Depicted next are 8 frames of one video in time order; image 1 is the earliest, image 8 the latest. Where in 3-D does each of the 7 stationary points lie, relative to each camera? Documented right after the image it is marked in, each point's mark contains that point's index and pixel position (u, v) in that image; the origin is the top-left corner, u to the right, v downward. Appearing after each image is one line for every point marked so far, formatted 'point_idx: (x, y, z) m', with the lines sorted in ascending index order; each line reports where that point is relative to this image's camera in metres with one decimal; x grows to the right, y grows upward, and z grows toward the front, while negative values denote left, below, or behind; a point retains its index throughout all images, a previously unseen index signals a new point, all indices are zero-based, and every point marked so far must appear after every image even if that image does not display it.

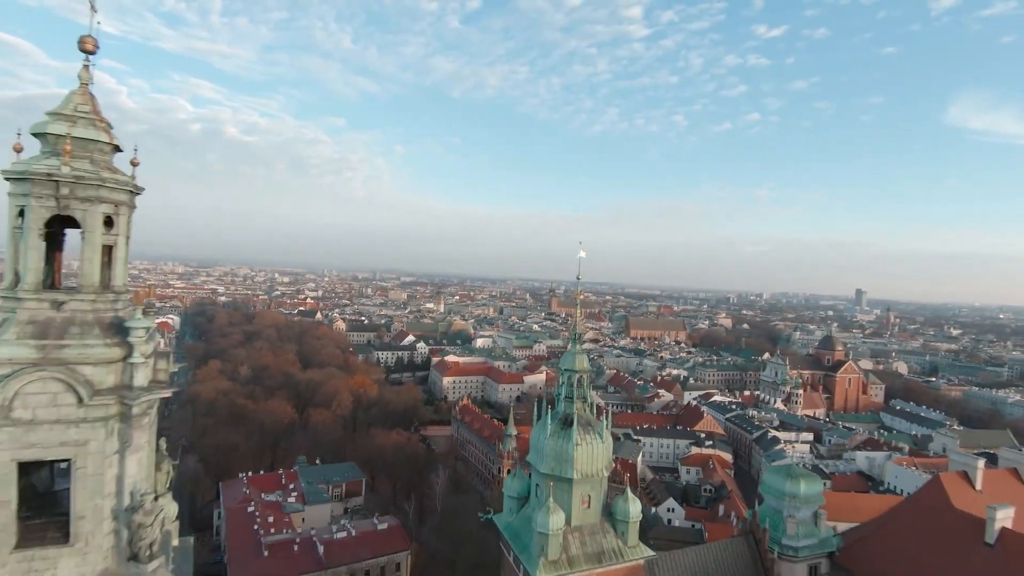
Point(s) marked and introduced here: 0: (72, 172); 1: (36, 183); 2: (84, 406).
0: (-7.5, +1.9, +9.9) m
1: (-8.0, +1.8, +9.9) m
2: (-7.0, -1.9, +9.9) m
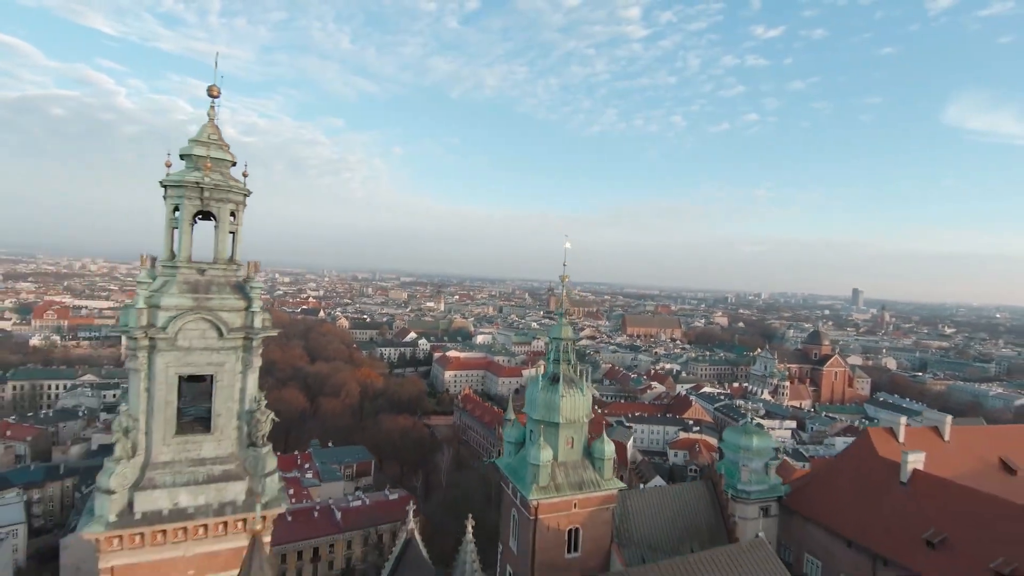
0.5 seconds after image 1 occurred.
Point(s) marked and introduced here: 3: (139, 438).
0: (-7.5, +2.6, +14.3) m
1: (-8.1, +2.4, +14.4) m
2: (-7.1, -1.2, +14.4) m
3: (-8.7, -3.6, +13.6) m
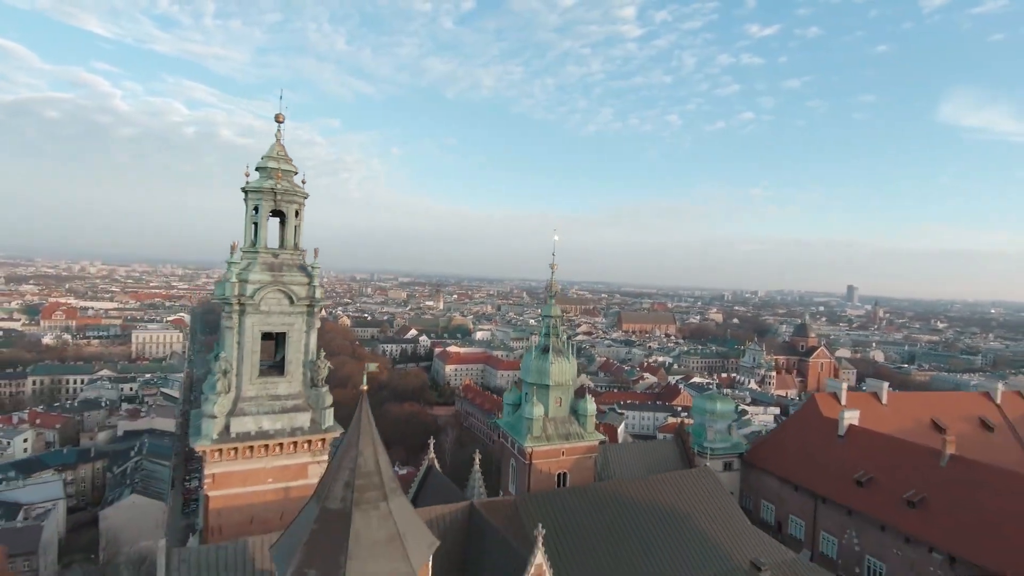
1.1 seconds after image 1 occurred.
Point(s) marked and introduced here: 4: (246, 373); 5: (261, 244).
0: (-7.6, +3.3, +18.9) m
1: (-8.2, +3.1, +18.9) m
2: (-7.2, -0.6, +18.9) m
3: (-8.8, -3.0, +18.1) m
4: (-8.5, -2.8, +18.4) m
5: (-8.3, +1.4, +18.7) m
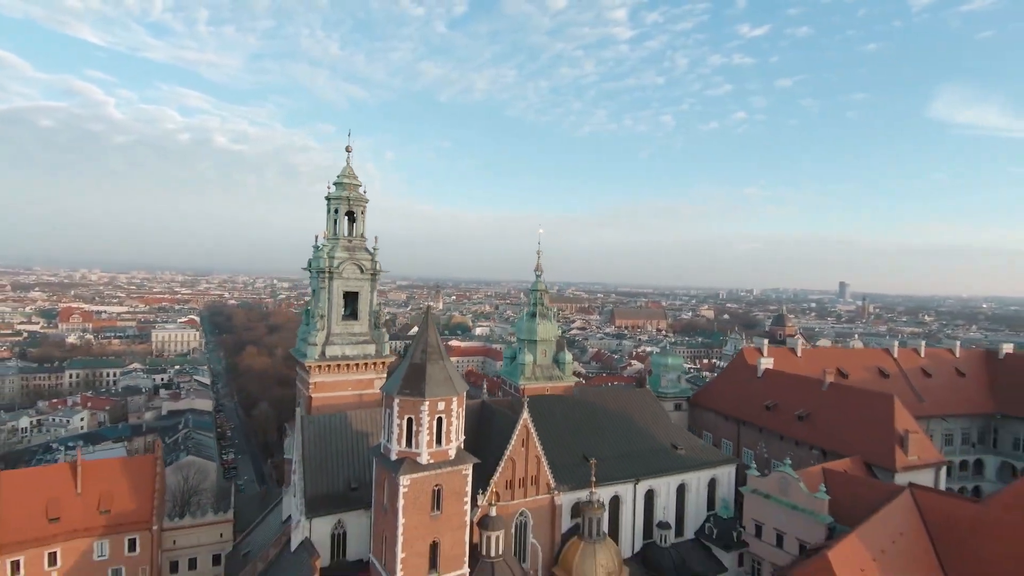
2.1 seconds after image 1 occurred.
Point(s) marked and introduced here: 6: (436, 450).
0: (-7.9, +4.5, +28.1) m
1: (-8.5, +4.4, +28.1) m
2: (-7.4, +0.7, +28.1) m
3: (-8.9, -1.7, +27.3) m
4: (-8.7, -1.6, +27.6) m
5: (-8.5, +2.7, +27.9) m
6: (-2.6, -5.6, +20.2) m
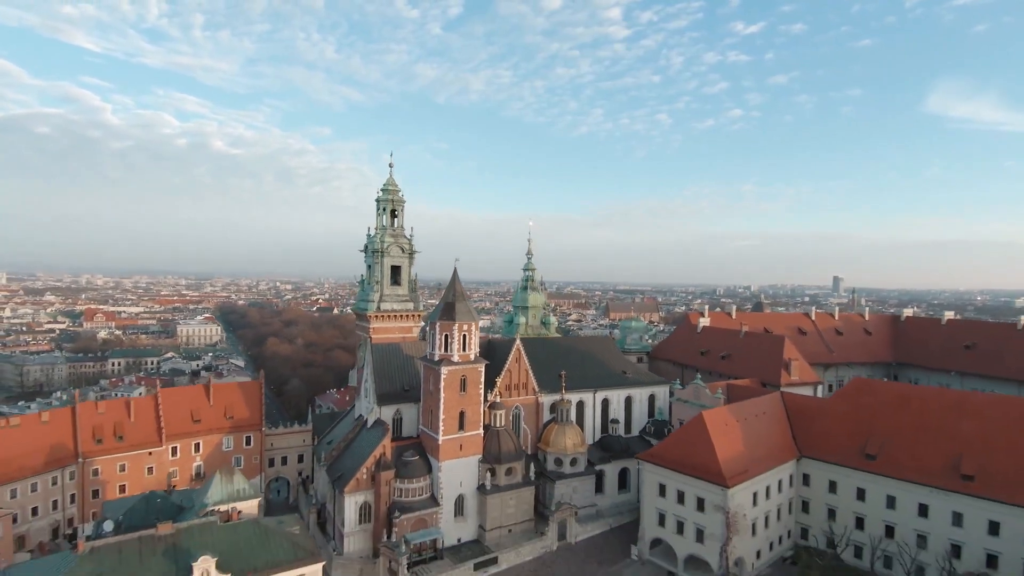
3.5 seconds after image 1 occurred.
0: (-8.2, +6.3, +39.9) m
1: (-8.8, +6.1, +40.0) m
2: (-7.6, +2.5, +40.0) m
3: (-9.2, +0.1, +39.1) m
4: (-8.9, +0.2, +39.5) m
5: (-8.8, +4.5, +39.8) m
6: (-2.8, -3.7, +32.0) m
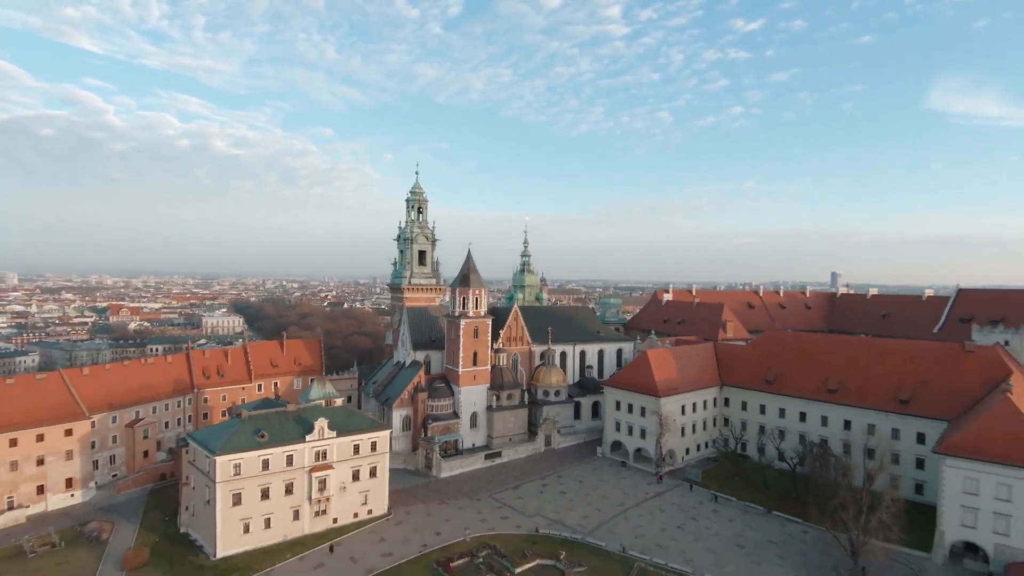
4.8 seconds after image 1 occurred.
0: (-8.4, +8.3, +52.0) m
1: (-8.9, +8.1, +52.0) m
2: (-7.8, +4.5, +52.0) m
3: (-9.3, +2.0, +51.2) m
4: (-9.0, +2.1, +51.5) m
5: (-8.9, +6.4, +51.9) m
6: (-2.9, -1.7, +44.1) m
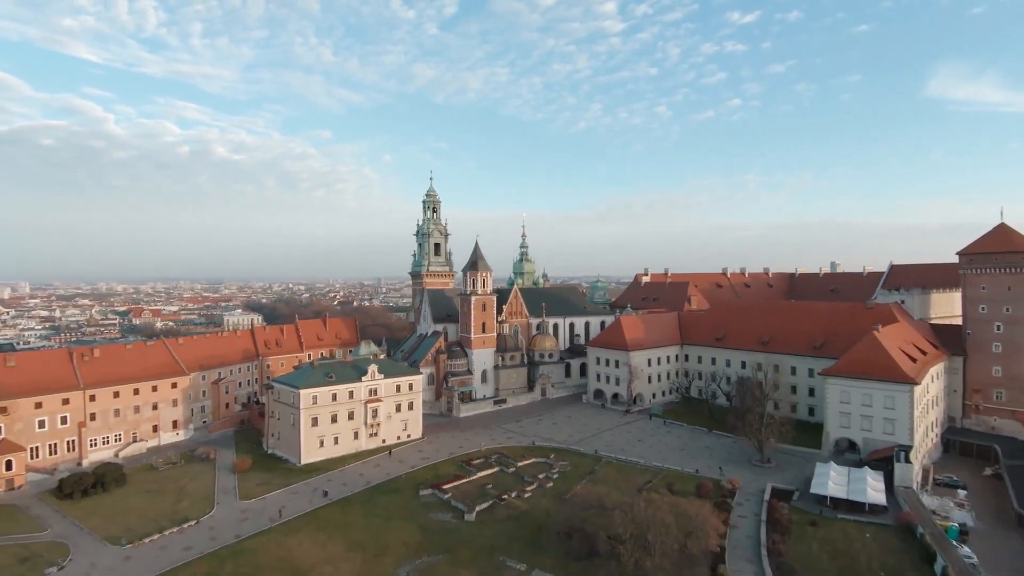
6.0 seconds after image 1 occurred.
0: (-8.6, +9.9, +62.8) m
1: (-9.1, +9.6, +62.9) m
2: (-7.9, +6.1, +62.9) m
3: (-9.3, +3.5, +62.1) m
4: (-9.1, +3.7, +62.4) m
5: (-9.1, +8.0, +62.7) m
6: (-2.8, 0.0, +54.9) m
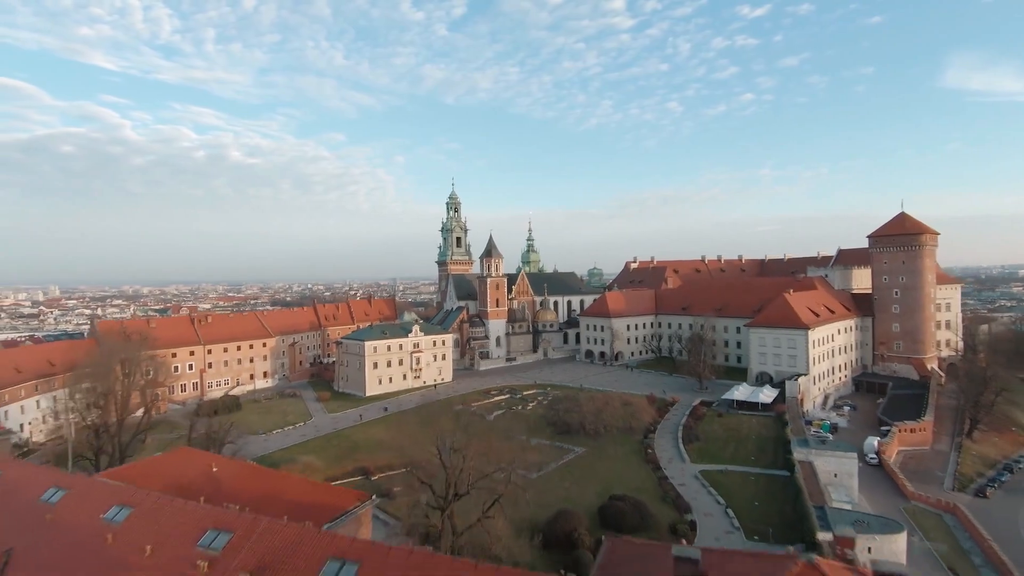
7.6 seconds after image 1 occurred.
0: (-7.6, +11.9, +77.4) m
1: (-8.1, +11.7, +77.5) m
2: (-6.8, +8.1, +77.5) m
3: (-8.3, +5.6, +76.7) m
4: (-8.0, +5.8, +77.0) m
5: (-8.1, +10.0, +77.3) m
6: (-1.9, +2.1, +69.4) m
